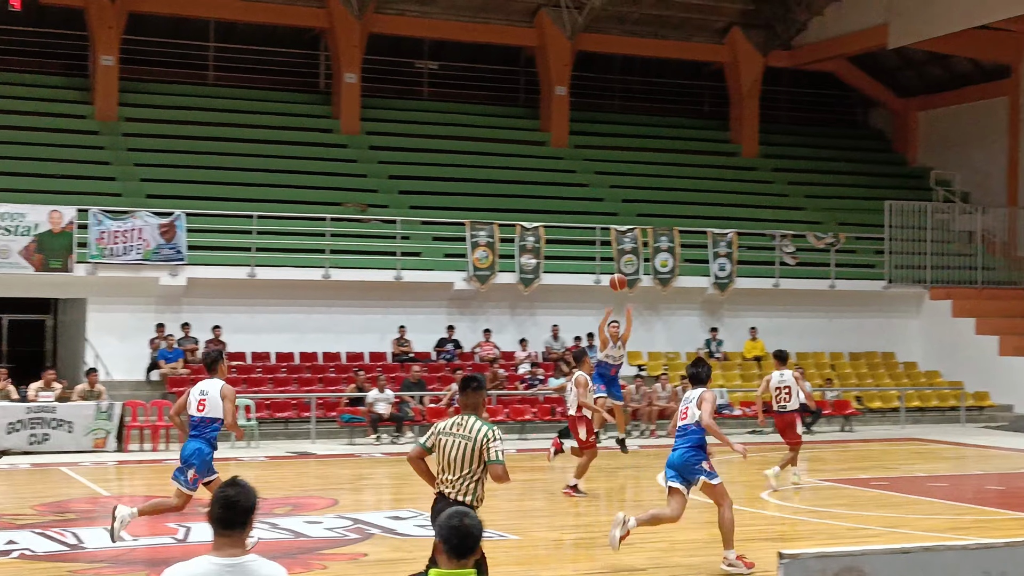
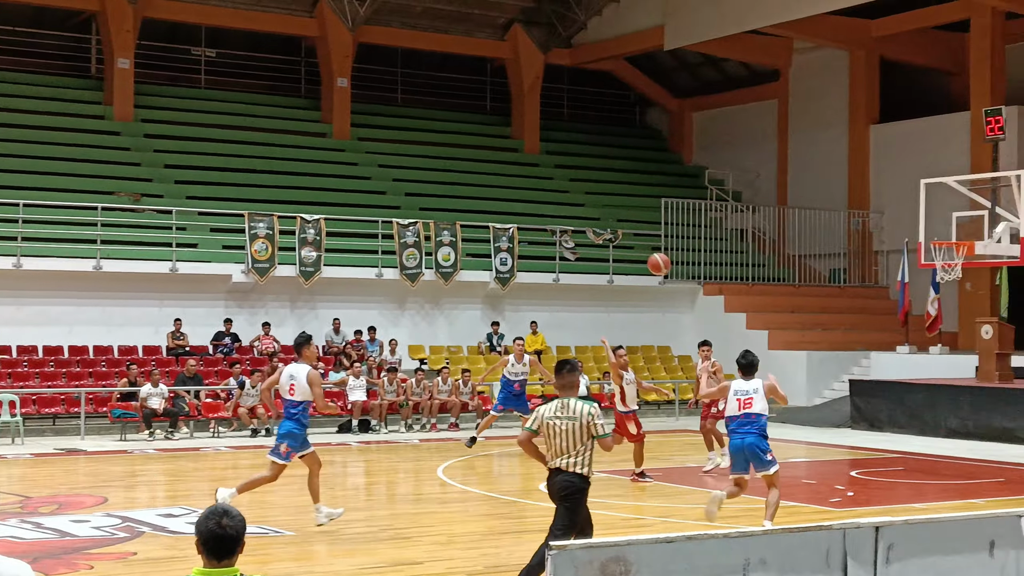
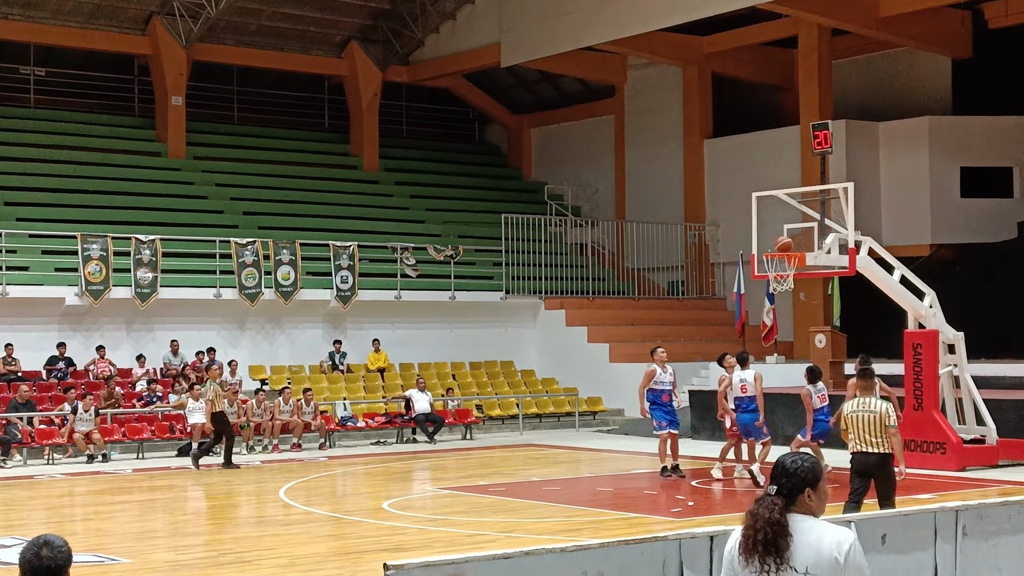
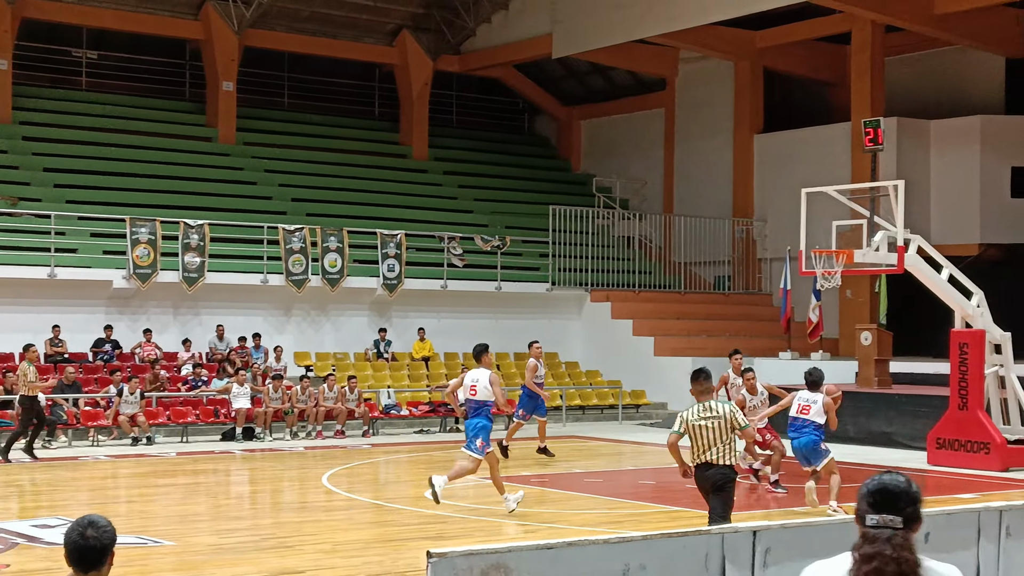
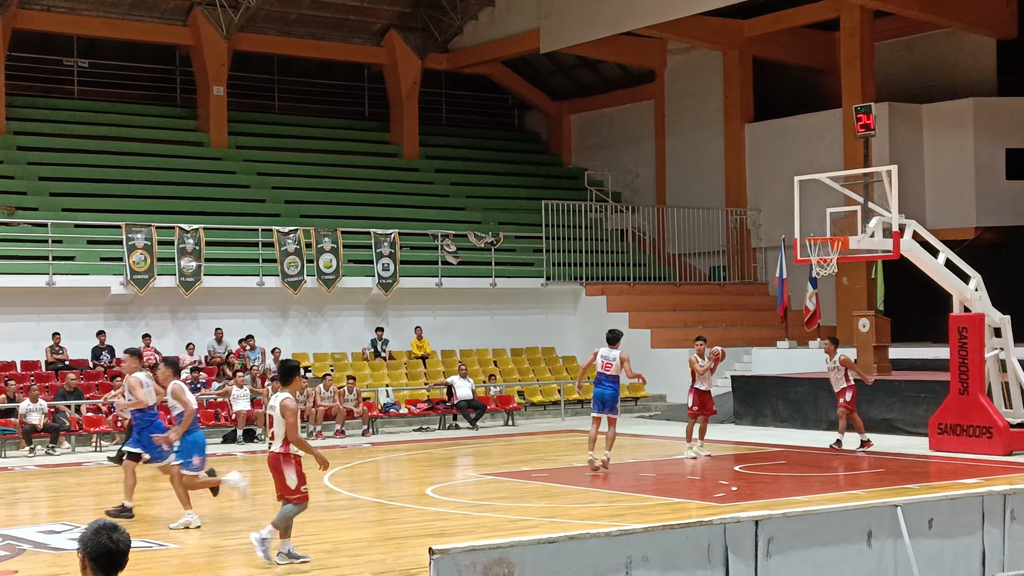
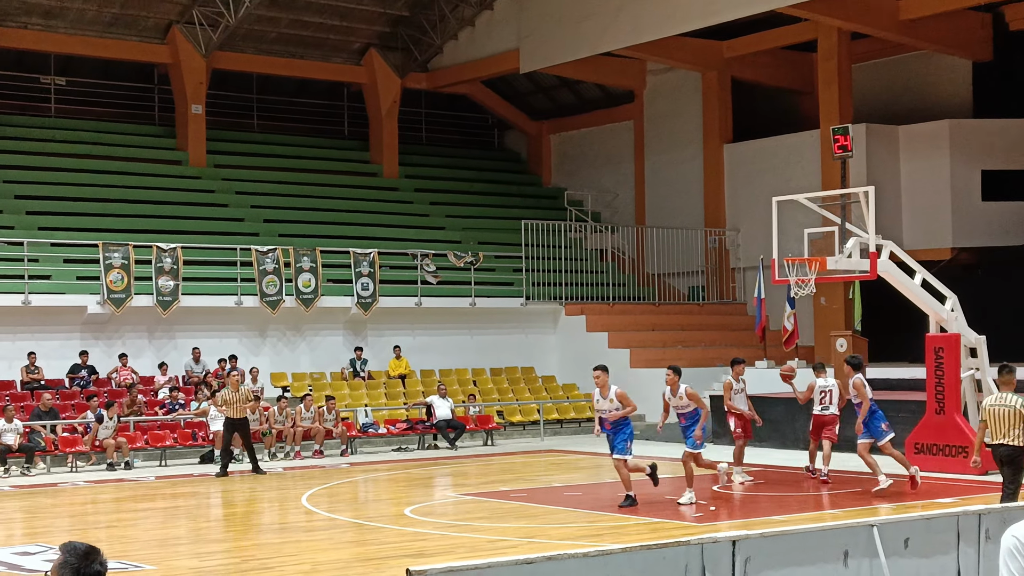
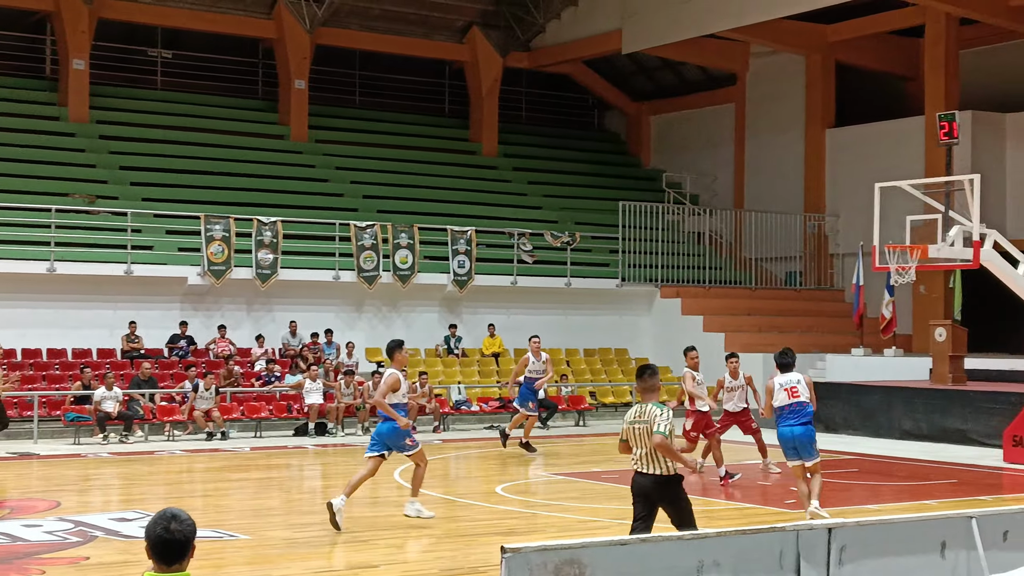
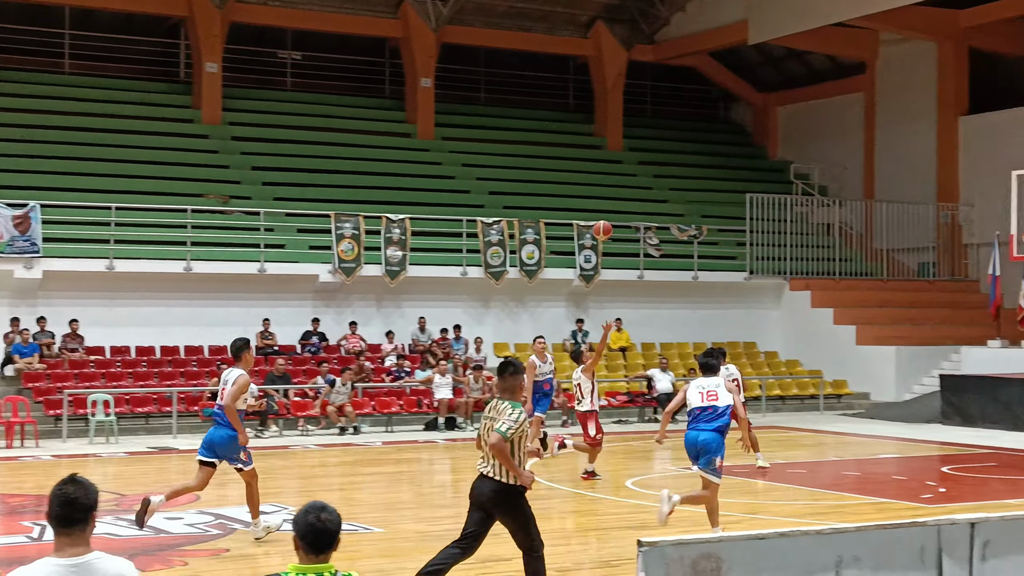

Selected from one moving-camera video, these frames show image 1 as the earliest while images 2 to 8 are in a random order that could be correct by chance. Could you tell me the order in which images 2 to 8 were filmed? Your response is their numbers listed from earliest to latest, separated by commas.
8, 2, 7, 4, 3, 6, 5
